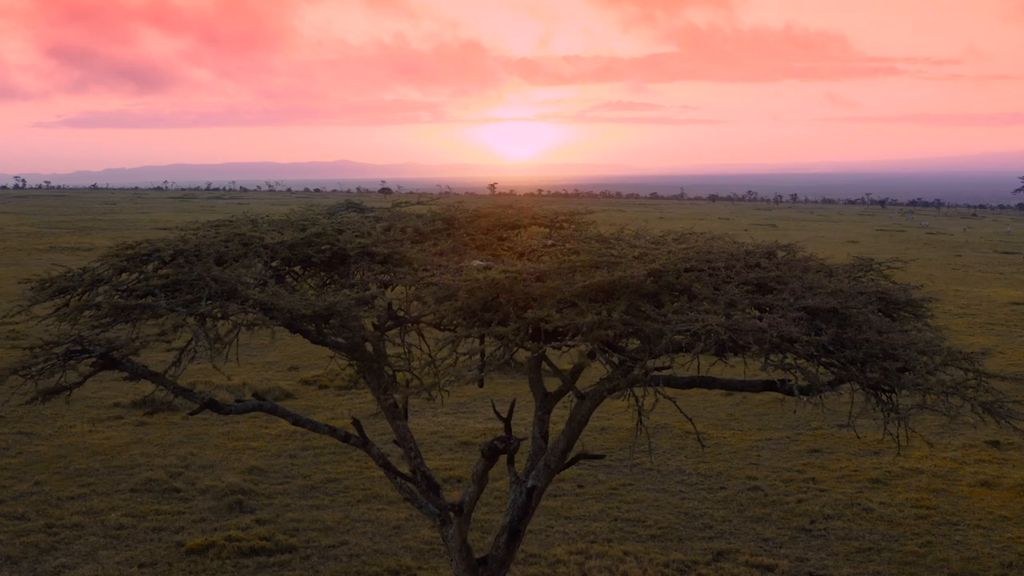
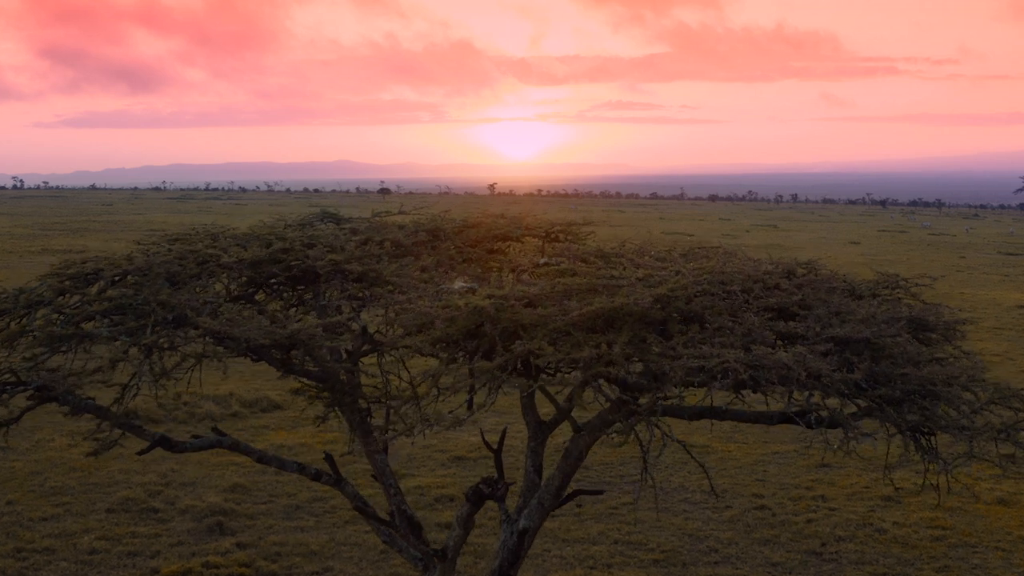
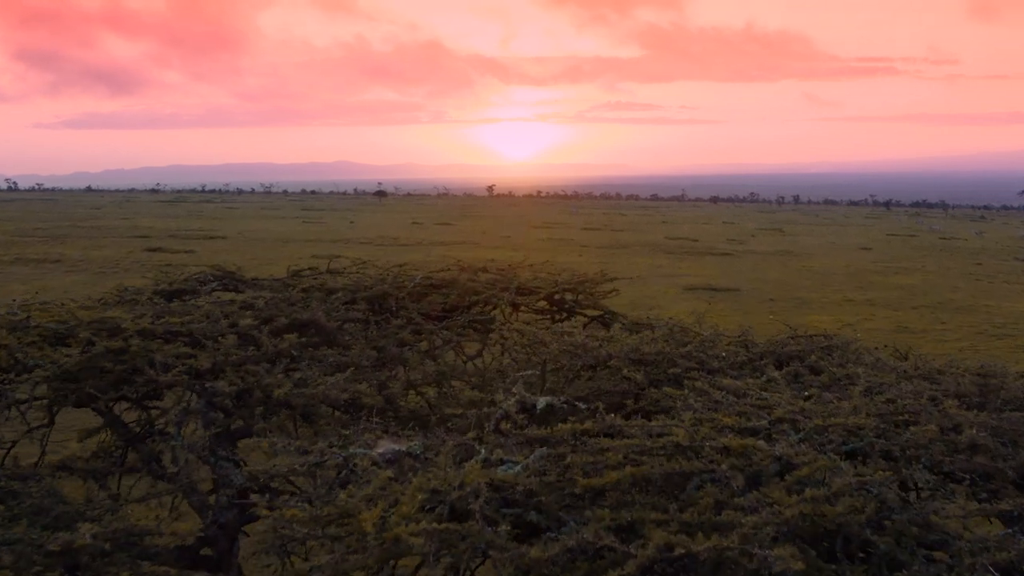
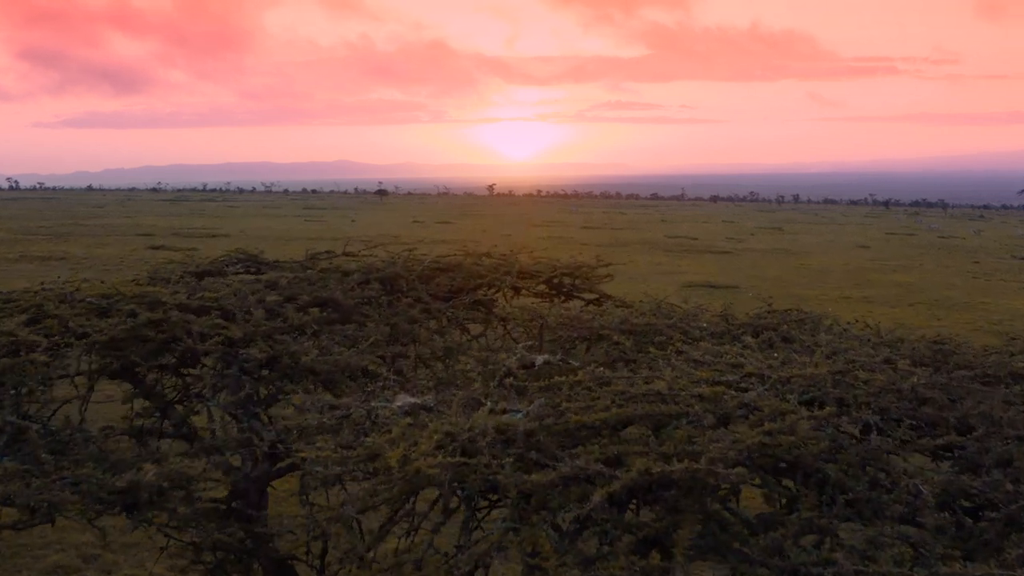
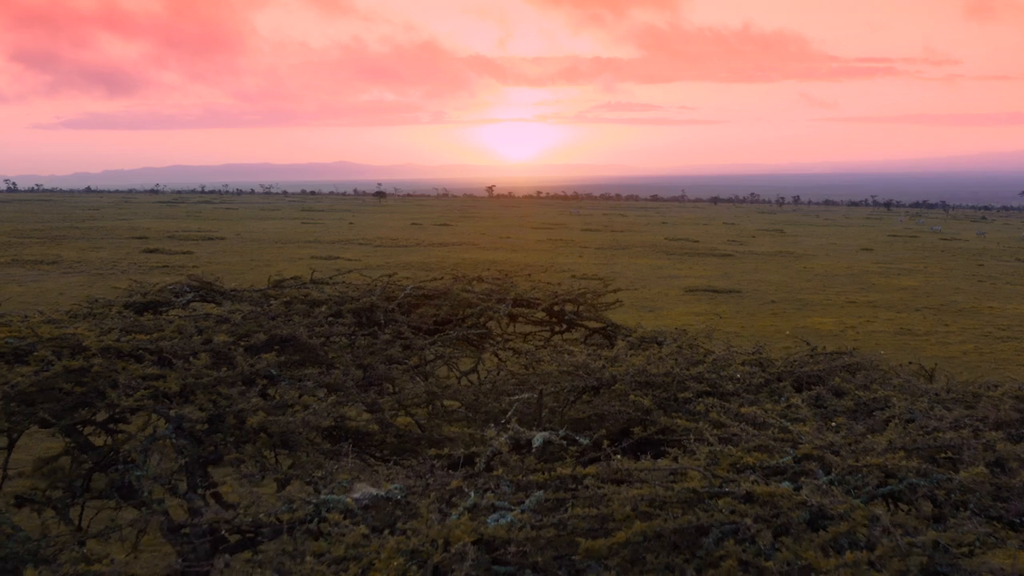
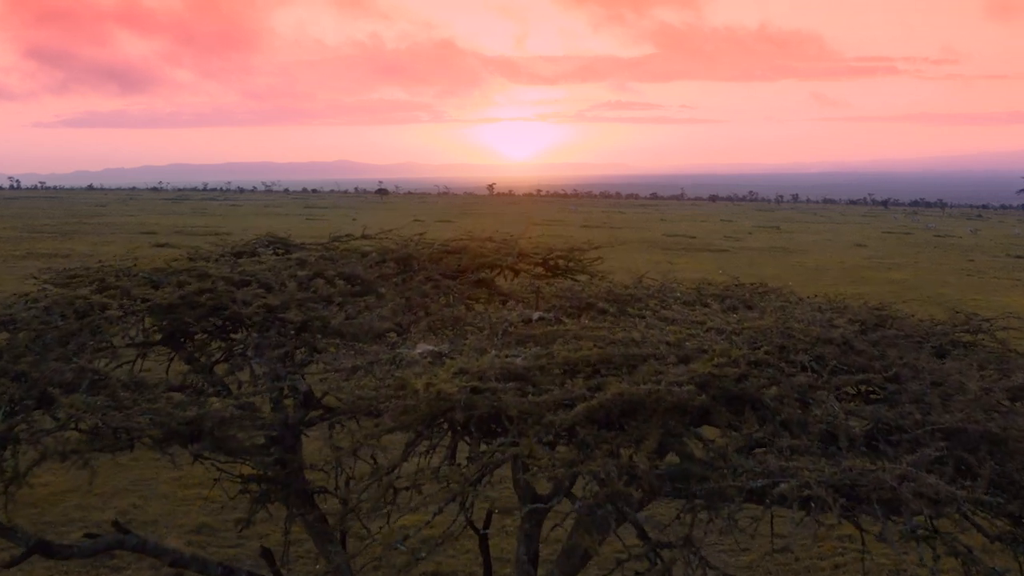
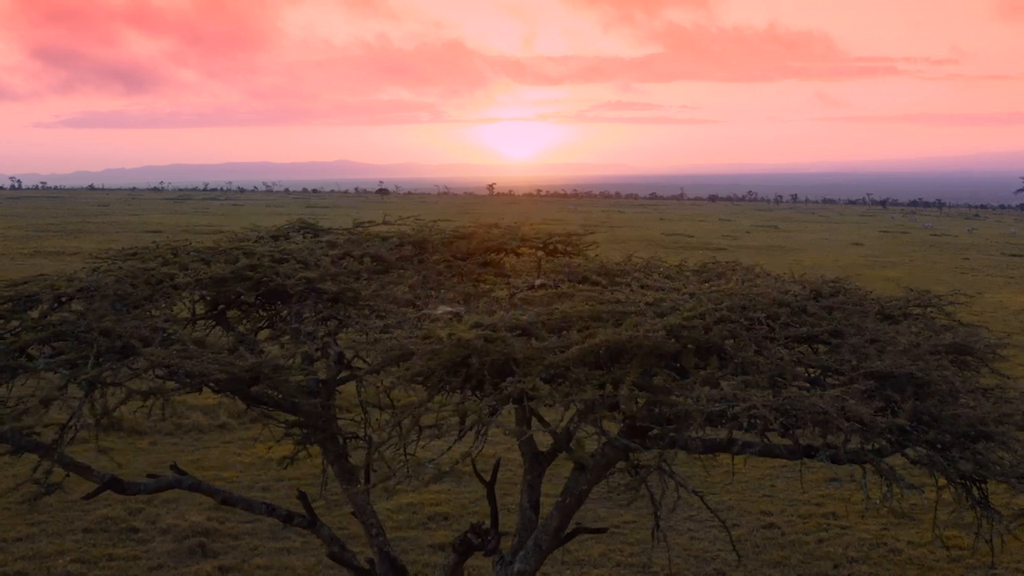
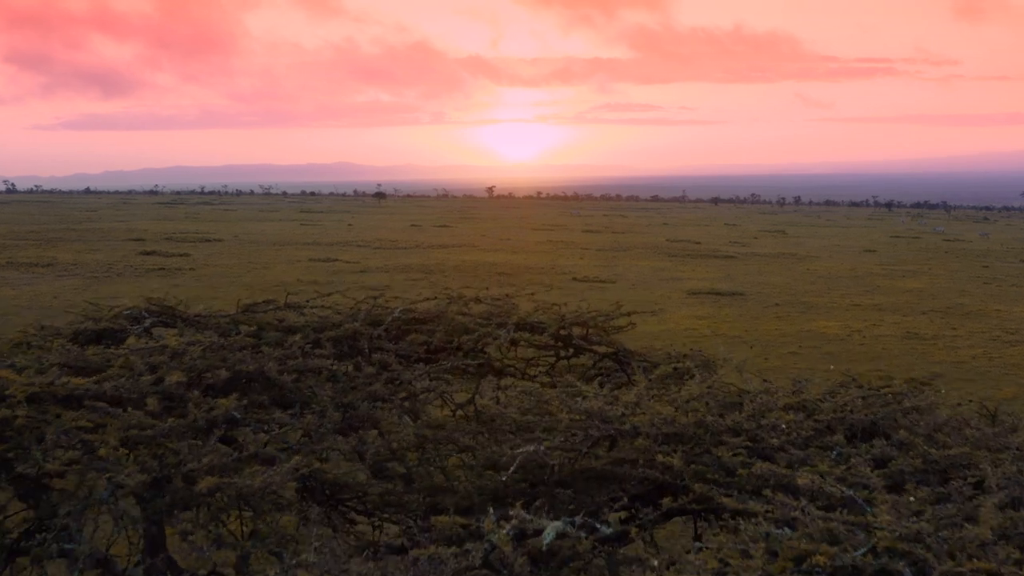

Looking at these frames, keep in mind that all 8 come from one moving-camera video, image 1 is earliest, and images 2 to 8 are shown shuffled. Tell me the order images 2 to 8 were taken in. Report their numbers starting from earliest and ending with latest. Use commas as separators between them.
2, 7, 6, 4, 3, 5, 8
